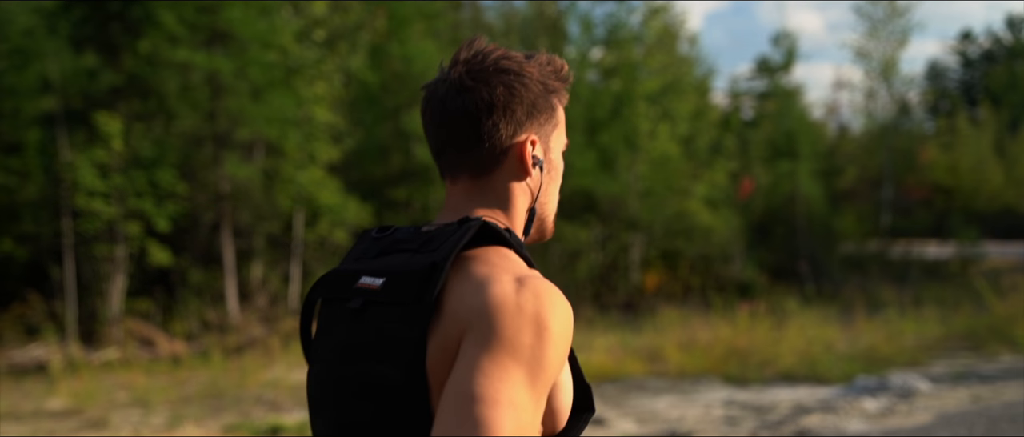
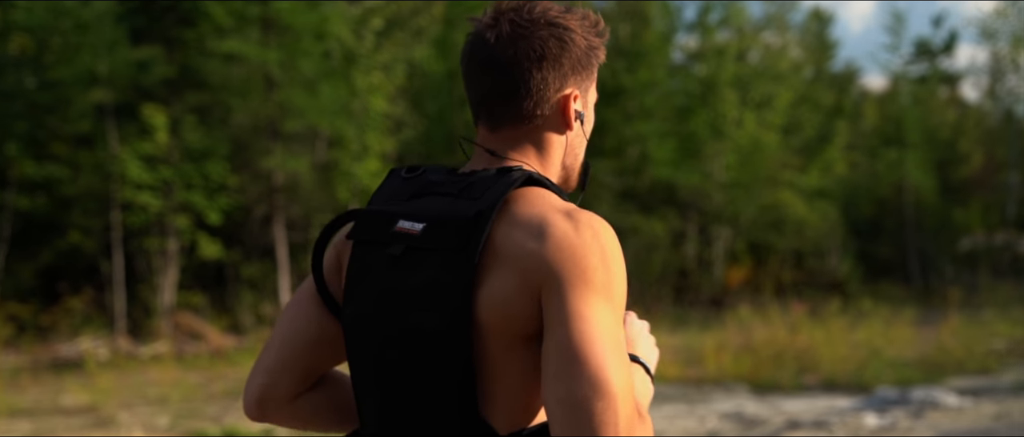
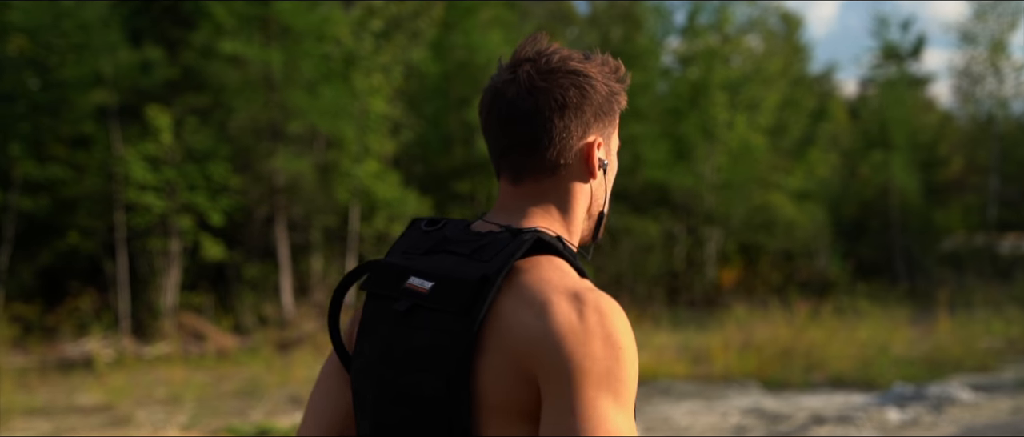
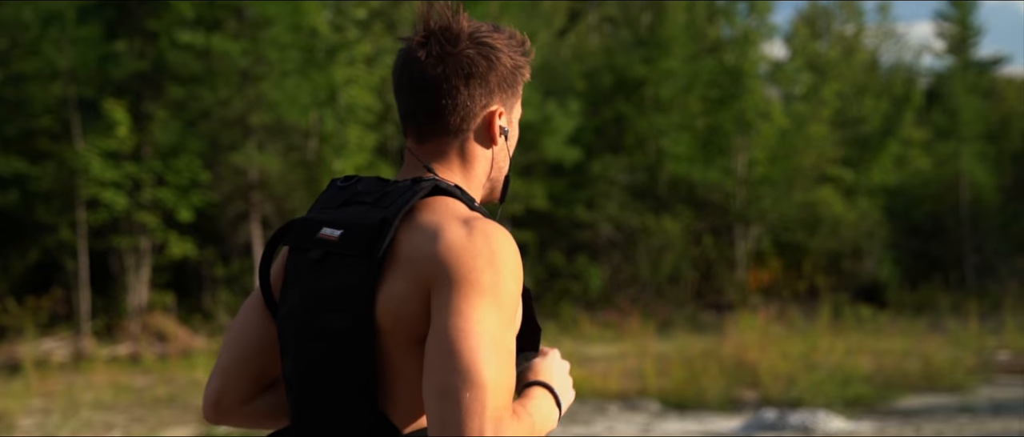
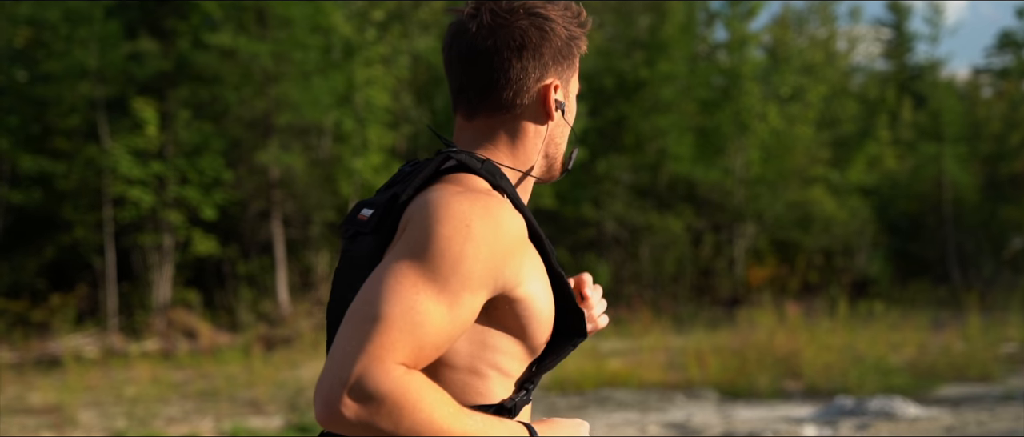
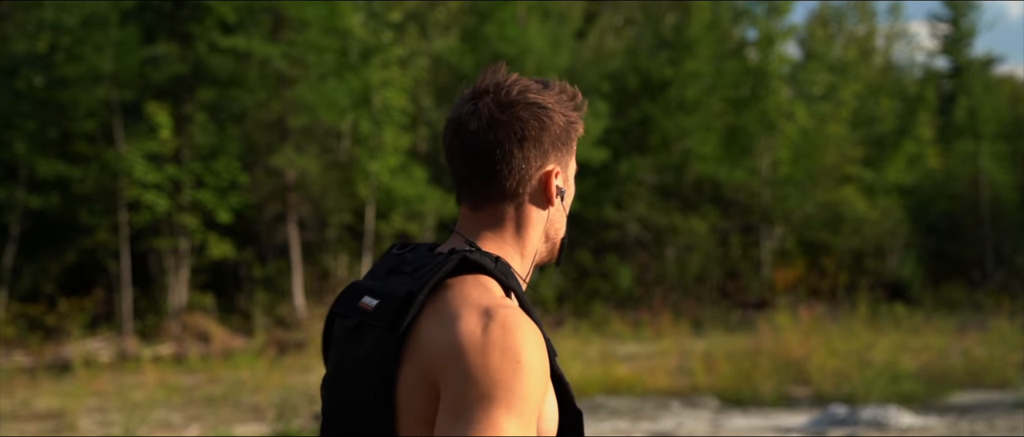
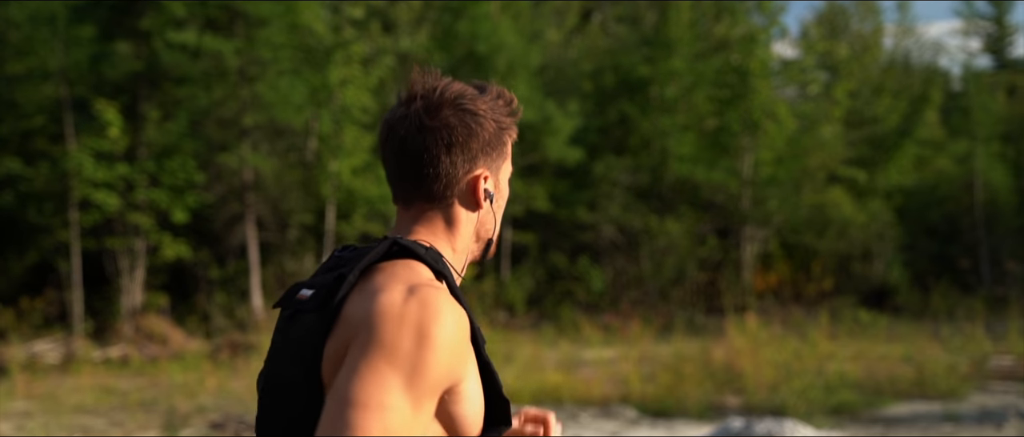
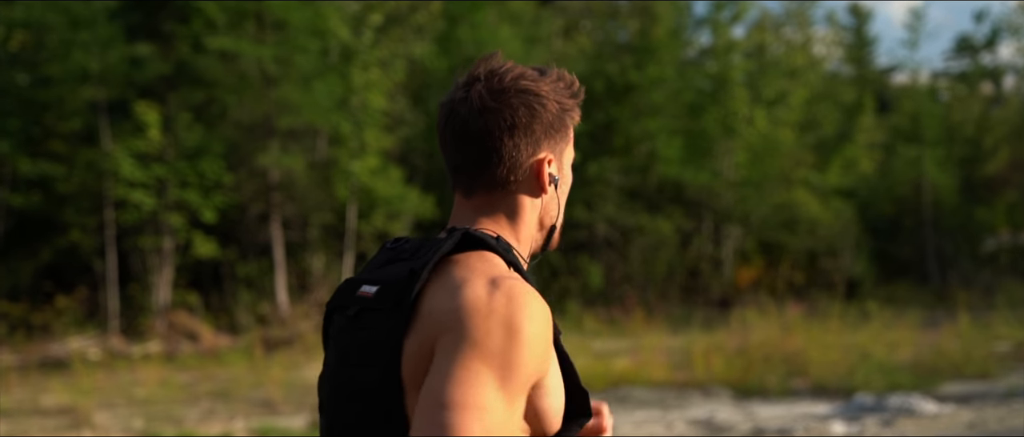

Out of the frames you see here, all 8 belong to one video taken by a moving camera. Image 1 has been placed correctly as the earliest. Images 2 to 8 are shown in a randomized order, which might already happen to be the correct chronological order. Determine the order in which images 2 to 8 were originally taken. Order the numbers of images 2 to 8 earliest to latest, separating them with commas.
3, 2, 8, 5, 6, 4, 7
